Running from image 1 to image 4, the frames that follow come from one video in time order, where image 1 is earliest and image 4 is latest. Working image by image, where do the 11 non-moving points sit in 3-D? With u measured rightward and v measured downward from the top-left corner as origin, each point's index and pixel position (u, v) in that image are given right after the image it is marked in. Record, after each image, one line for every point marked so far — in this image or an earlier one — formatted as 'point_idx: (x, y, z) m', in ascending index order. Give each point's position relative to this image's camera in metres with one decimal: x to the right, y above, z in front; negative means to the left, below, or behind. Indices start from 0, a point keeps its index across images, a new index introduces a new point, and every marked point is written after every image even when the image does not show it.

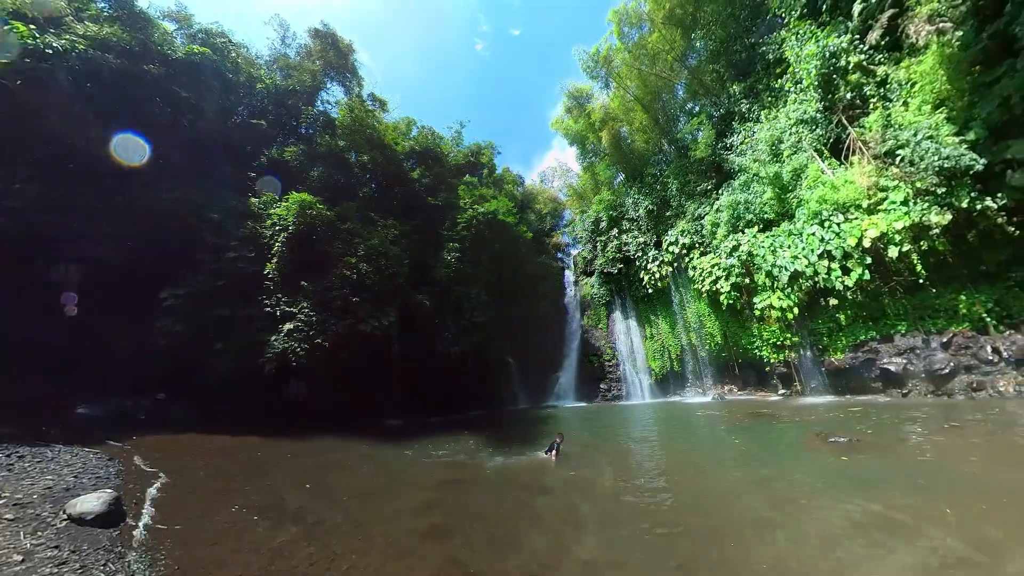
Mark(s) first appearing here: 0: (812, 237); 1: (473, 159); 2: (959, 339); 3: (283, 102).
0: (+5.4, +0.9, +7.4) m
1: (-1.2, +4.7, +14.0) m
2: (+7.2, -0.8, +6.4) m
3: (-6.2, +5.1, +10.9) m
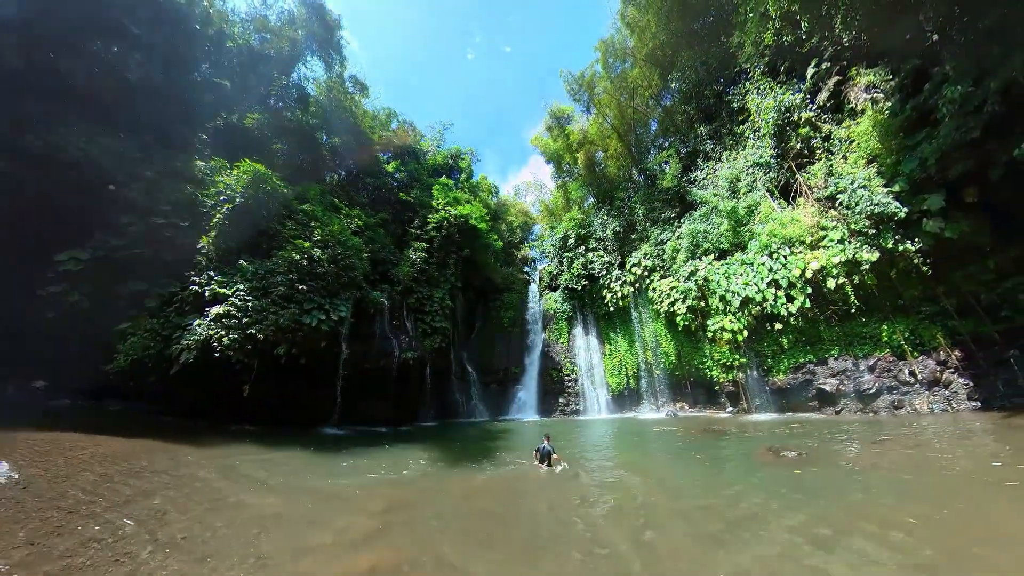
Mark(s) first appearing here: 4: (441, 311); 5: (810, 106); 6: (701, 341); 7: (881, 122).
0: (+5.0, +0.4, +8.1) m
1: (-2.2, +4.4, +13.9) m
2: (+6.8, -1.4, +7.3) m
3: (-6.6, +5.6, +10.1) m
4: (-2.0, -0.7, +11.4) m
5: (+6.2, +3.8, +8.3) m
6: (+4.5, -1.3, +9.5) m
7: (+6.6, +2.9, +7.0) m
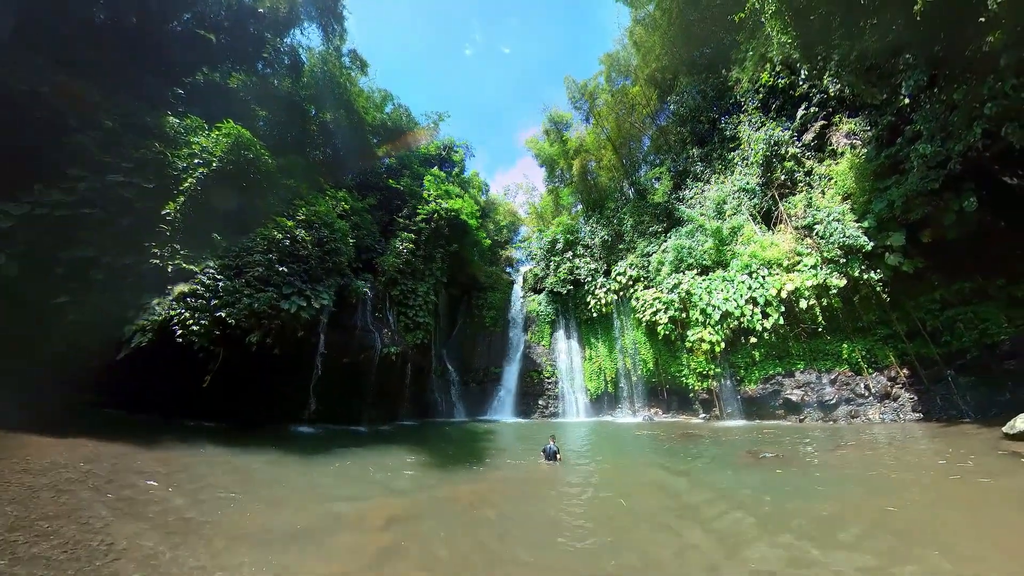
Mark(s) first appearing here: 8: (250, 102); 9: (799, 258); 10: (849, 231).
0: (+5.1, +0.1, +8.8) m
1: (-2.6, +4.5, +13.5) m
2: (+6.8, -1.9, +8.3) m
3: (-6.3, +6.0, +9.1) m
4: (-2.4, -0.5, +11.0) m
5: (+6.5, +3.4, +9.2) m
6: (+4.2, -1.6, +10.1) m
7: (+7.0, +2.5, +8.0) m
8: (-6.0, +4.2, +9.0) m
9: (+6.1, +0.6, +8.5) m
10: (+6.7, +1.1, +7.9) m
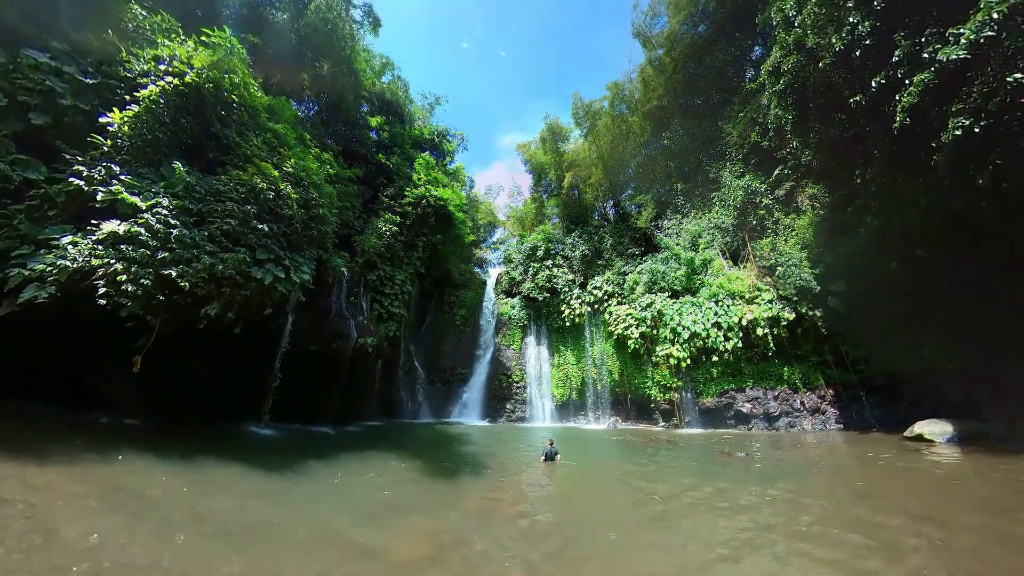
0: (+5.1, -0.5, +10.0) m
1: (-3.1, +4.8, +12.5) m
2: (+6.7, -2.6, +9.9) m
3: (-5.1, +6.8, +7.3) m
4: (-2.7, -0.2, +9.9) m
5: (+6.7, +2.6, +10.9) m
6: (+3.7, -2.1, +10.9) m
7: (+7.4, +1.6, +9.9) m
8: (-5.0, +4.9, +7.2) m
9: (+6.2, -0.1, +10.0) m
10: (+7.0, +0.3, +9.7) m
